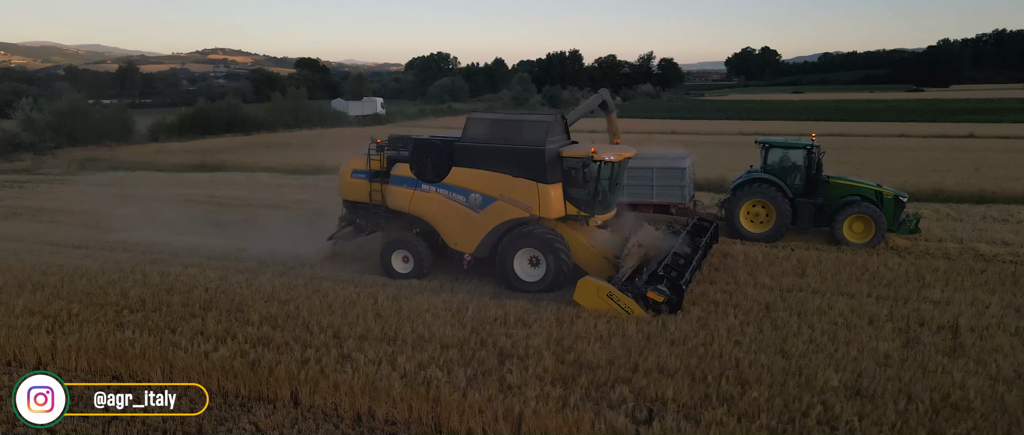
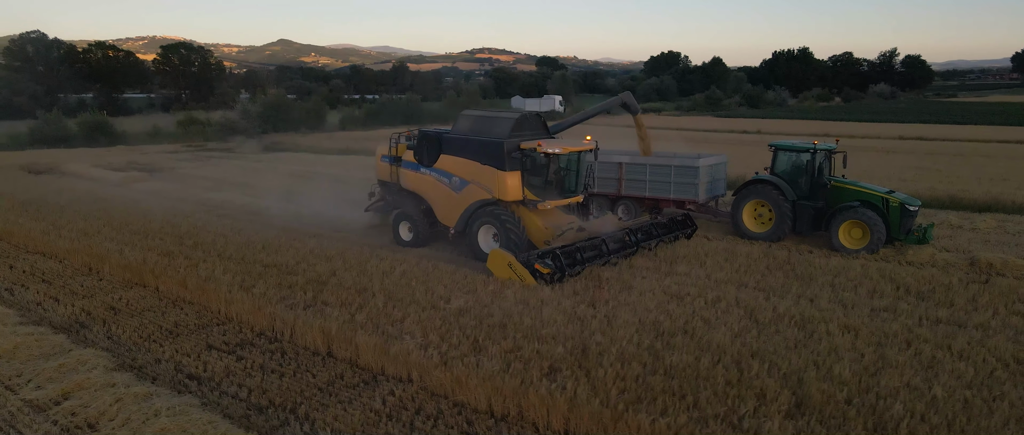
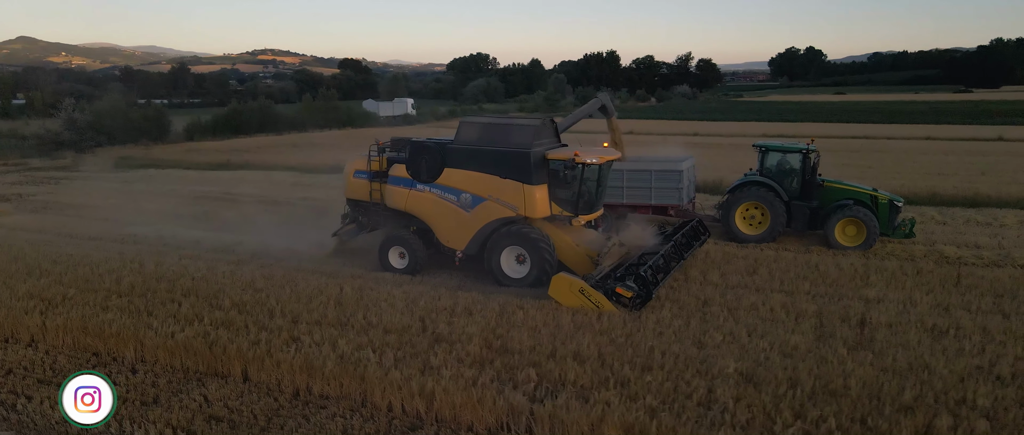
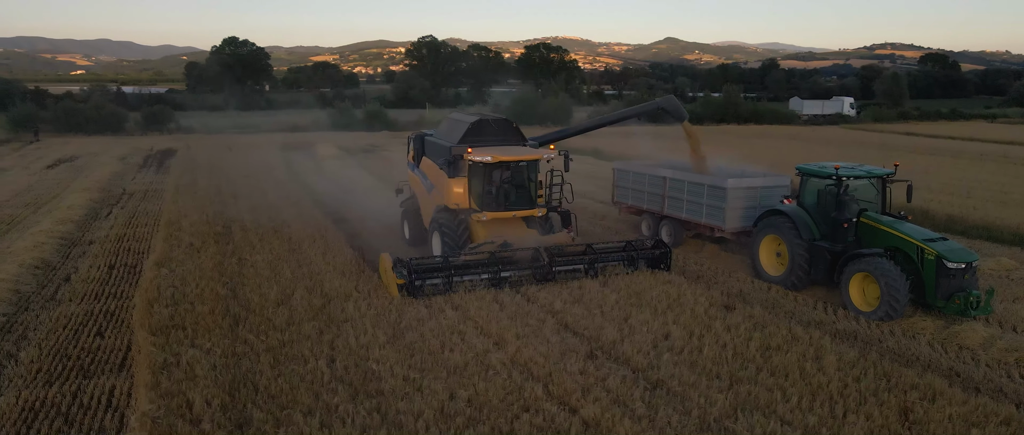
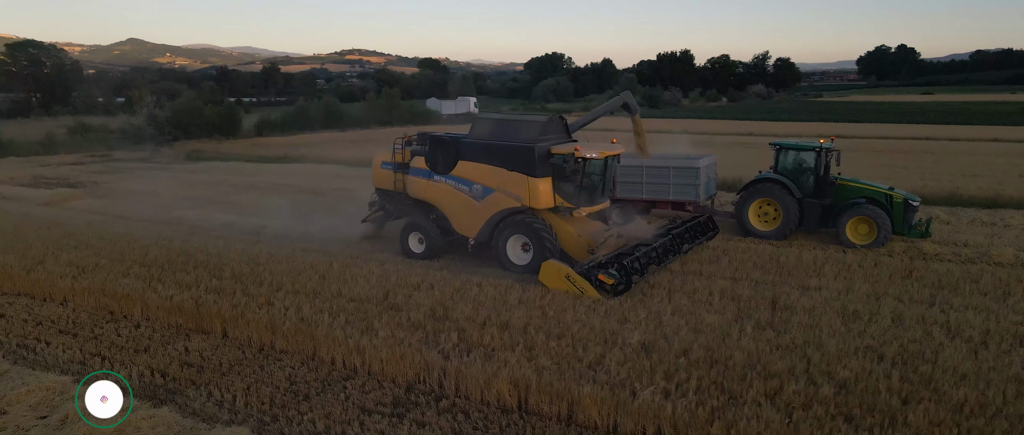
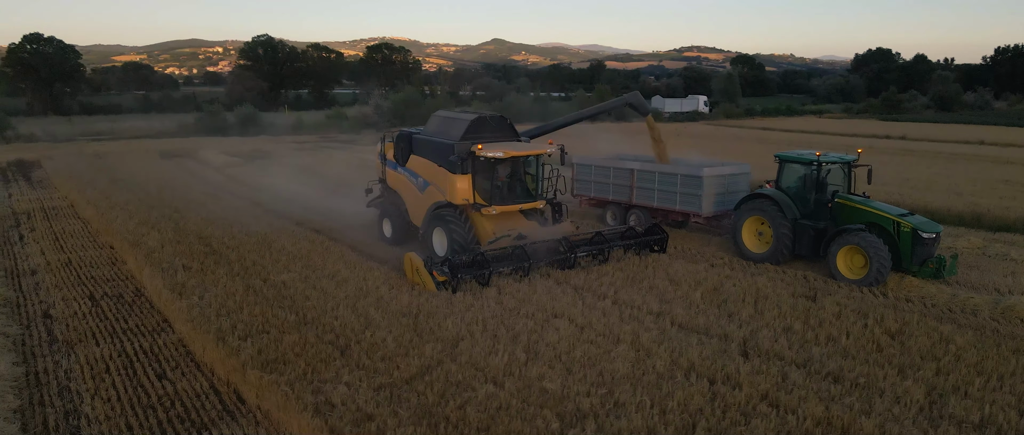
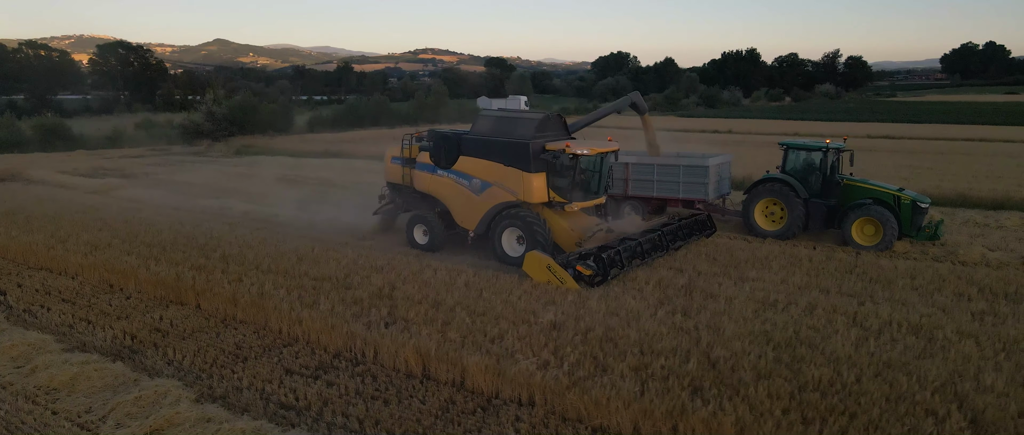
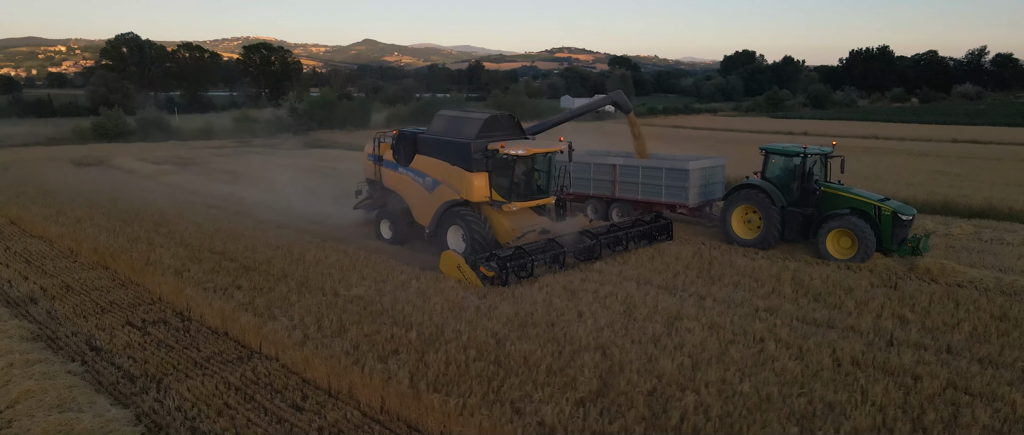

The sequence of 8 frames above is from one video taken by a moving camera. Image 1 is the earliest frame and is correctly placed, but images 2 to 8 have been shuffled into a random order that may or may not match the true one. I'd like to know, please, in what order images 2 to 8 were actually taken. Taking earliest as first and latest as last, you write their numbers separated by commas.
3, 5, 7, 2, 8, 6, 4
